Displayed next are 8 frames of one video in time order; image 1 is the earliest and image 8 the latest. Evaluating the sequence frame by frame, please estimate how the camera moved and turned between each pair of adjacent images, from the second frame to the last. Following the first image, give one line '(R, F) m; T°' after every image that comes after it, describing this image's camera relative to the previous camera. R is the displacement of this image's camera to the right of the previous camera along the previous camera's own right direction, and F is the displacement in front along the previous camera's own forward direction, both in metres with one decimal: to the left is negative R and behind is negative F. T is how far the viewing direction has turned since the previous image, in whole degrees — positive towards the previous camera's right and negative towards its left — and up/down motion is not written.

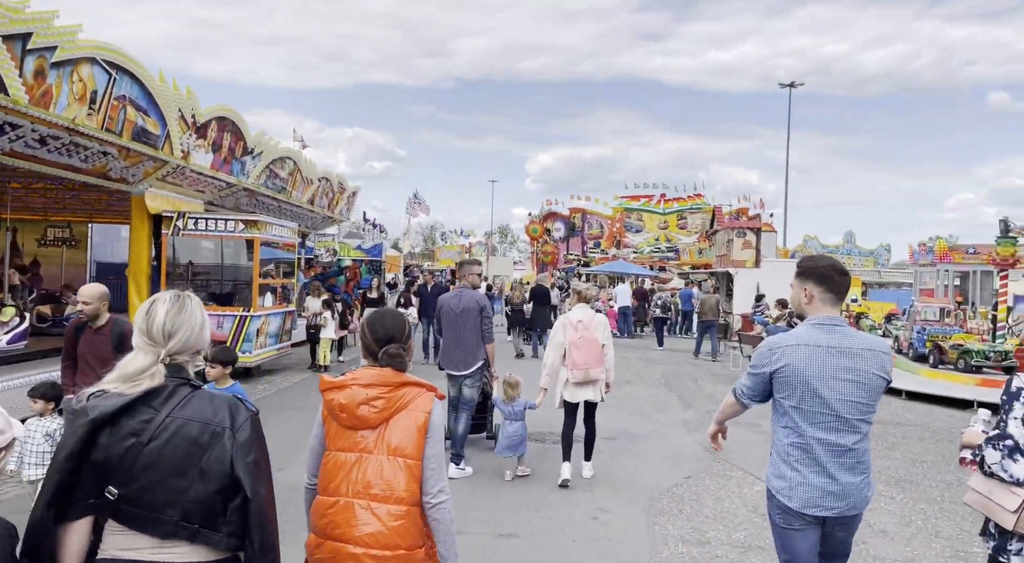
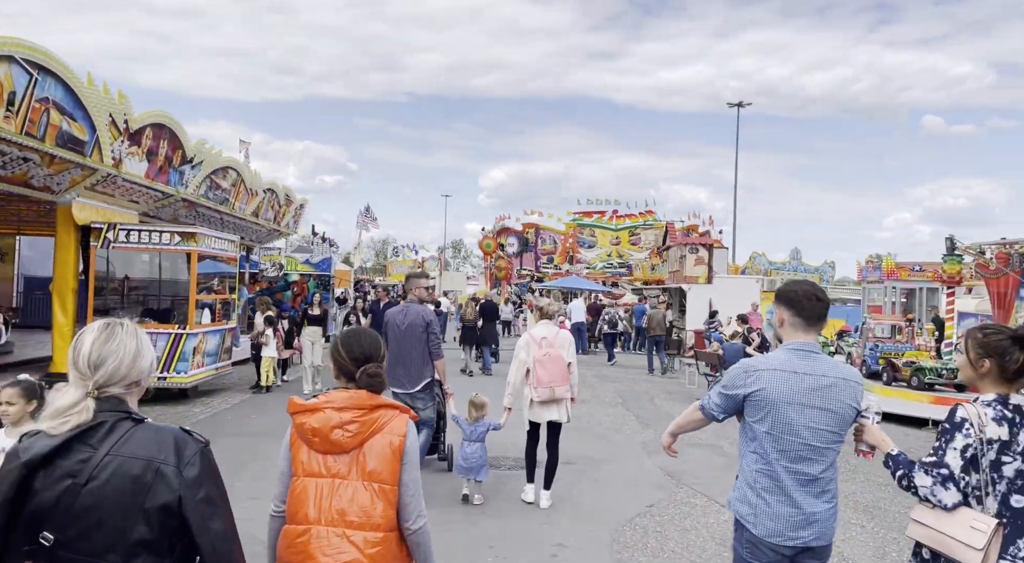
(0.0, +0.4) m; +4°
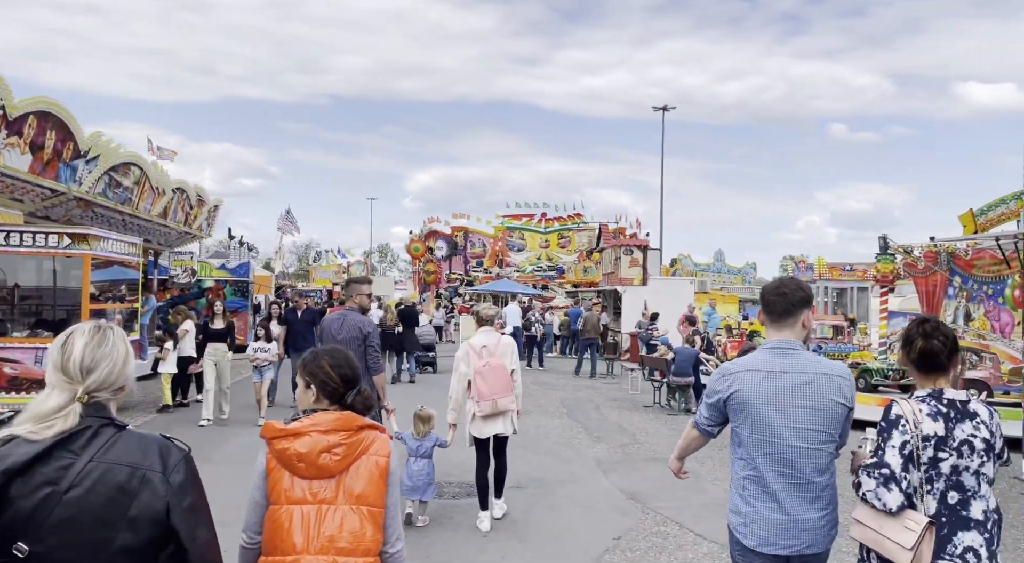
(-0.1, +0.7) m; +6°
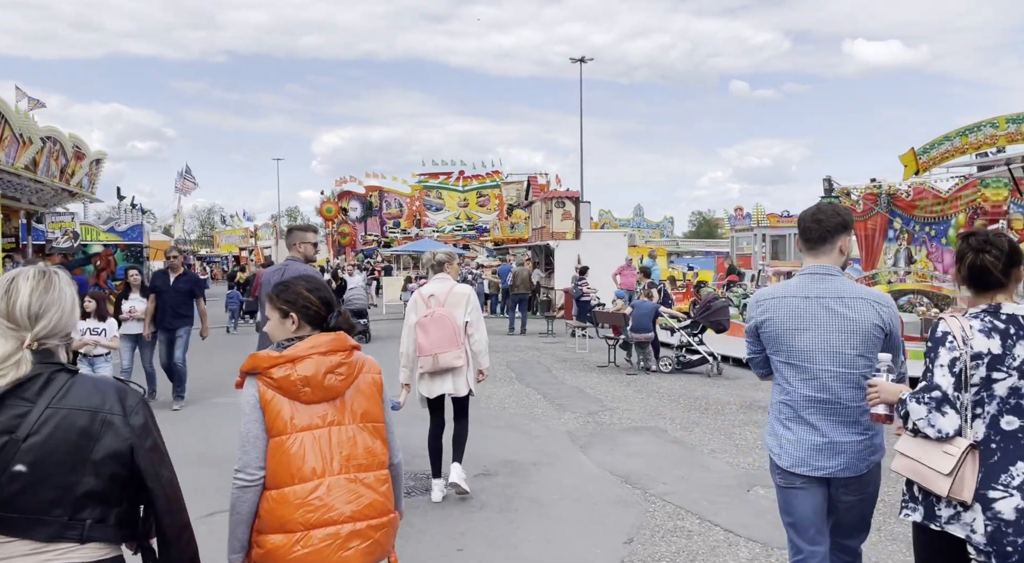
(-0.3, +1.3) m; +7°
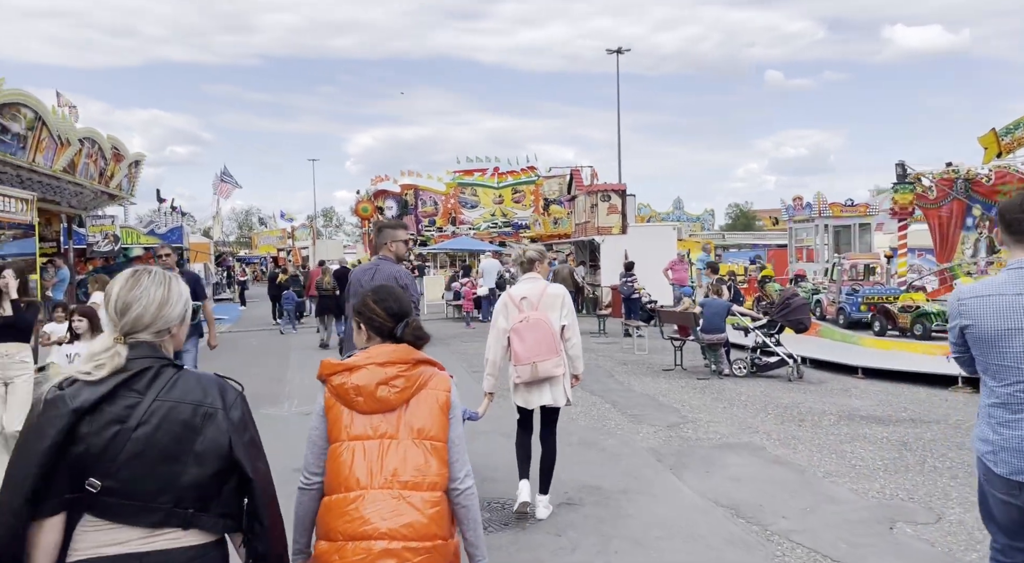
(-0.4, +0.7) m; -3°
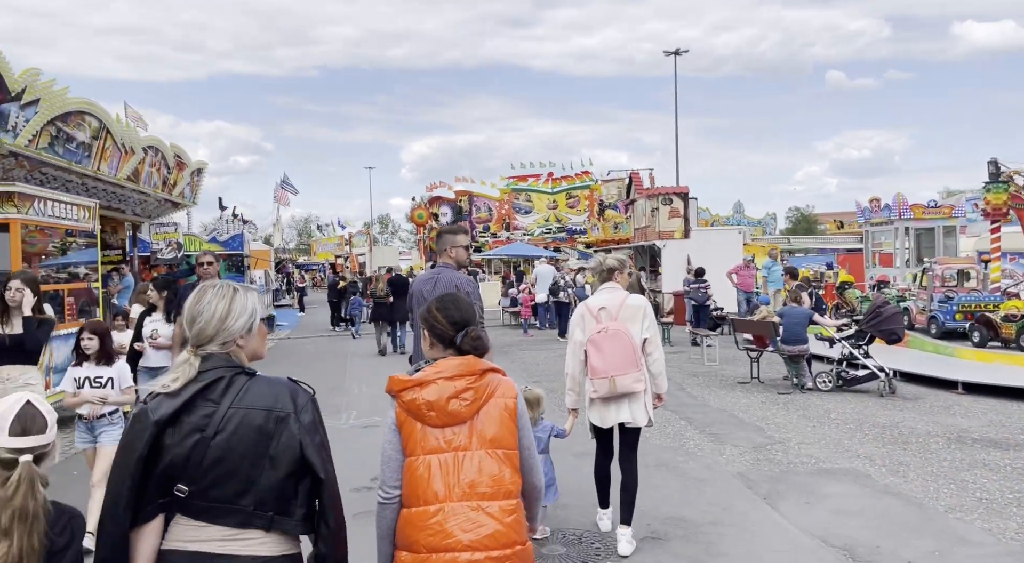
(-0.2, +0.4) m; -4°
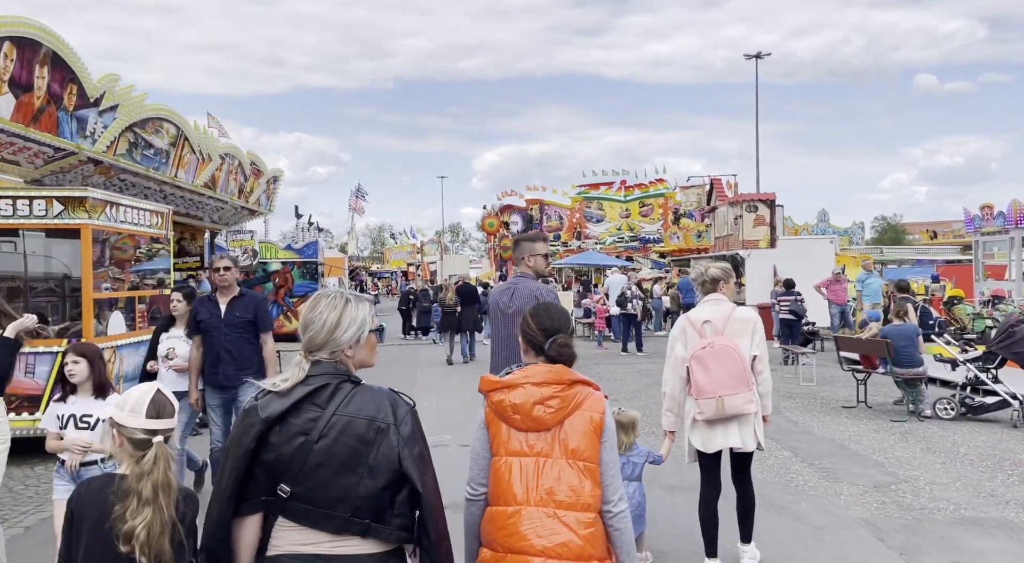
(-0.1, +0.5) m; -6°
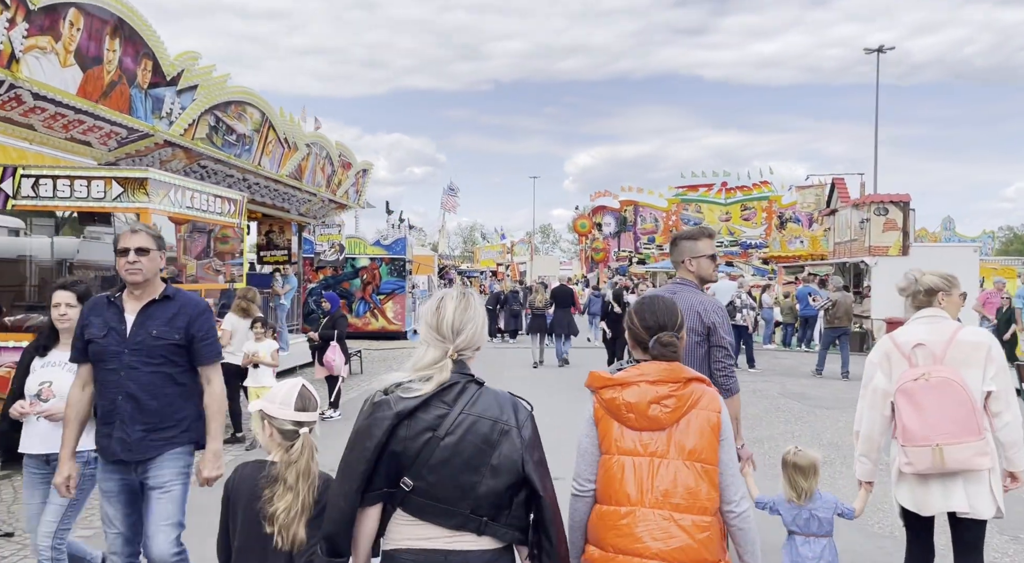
(-0.1, +1.1) m; -7°
